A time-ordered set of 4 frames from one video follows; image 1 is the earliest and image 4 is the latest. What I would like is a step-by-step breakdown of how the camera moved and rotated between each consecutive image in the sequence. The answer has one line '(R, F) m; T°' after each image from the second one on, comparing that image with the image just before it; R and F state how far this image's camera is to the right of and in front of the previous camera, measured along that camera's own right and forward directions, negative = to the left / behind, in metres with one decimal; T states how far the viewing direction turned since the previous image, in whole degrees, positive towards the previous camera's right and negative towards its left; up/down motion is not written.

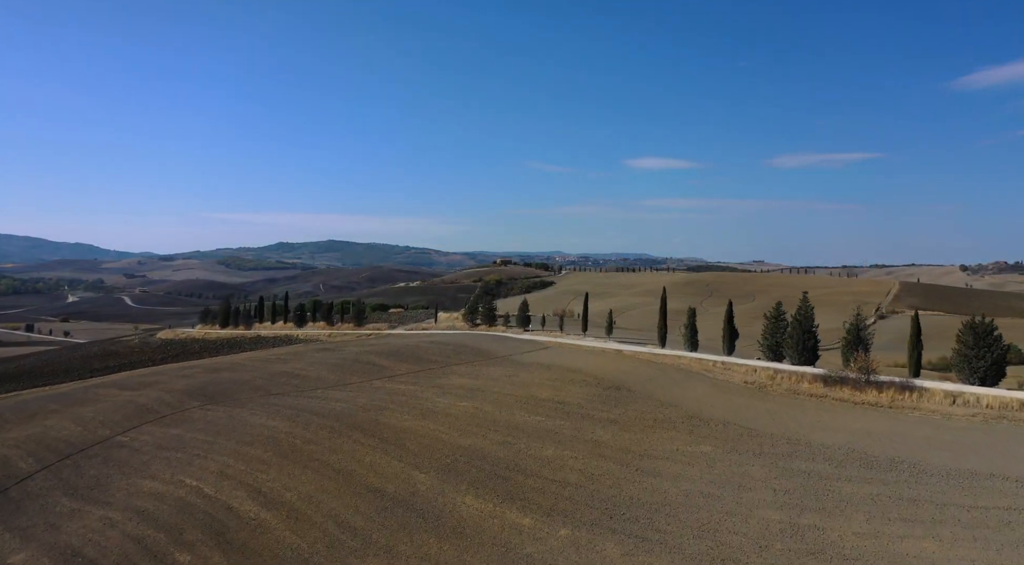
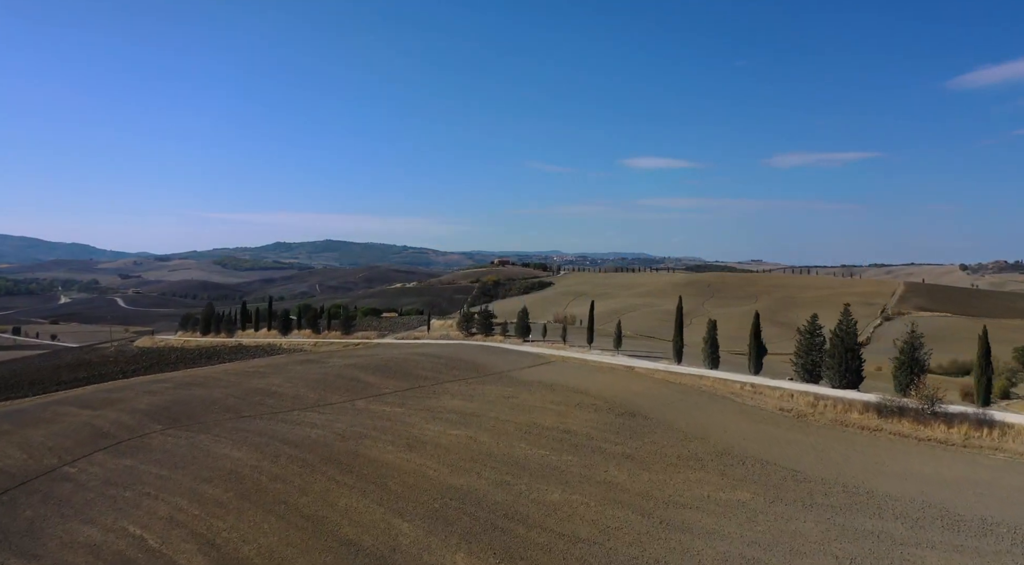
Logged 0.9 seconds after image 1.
(0.0, +4.0) m; 0°
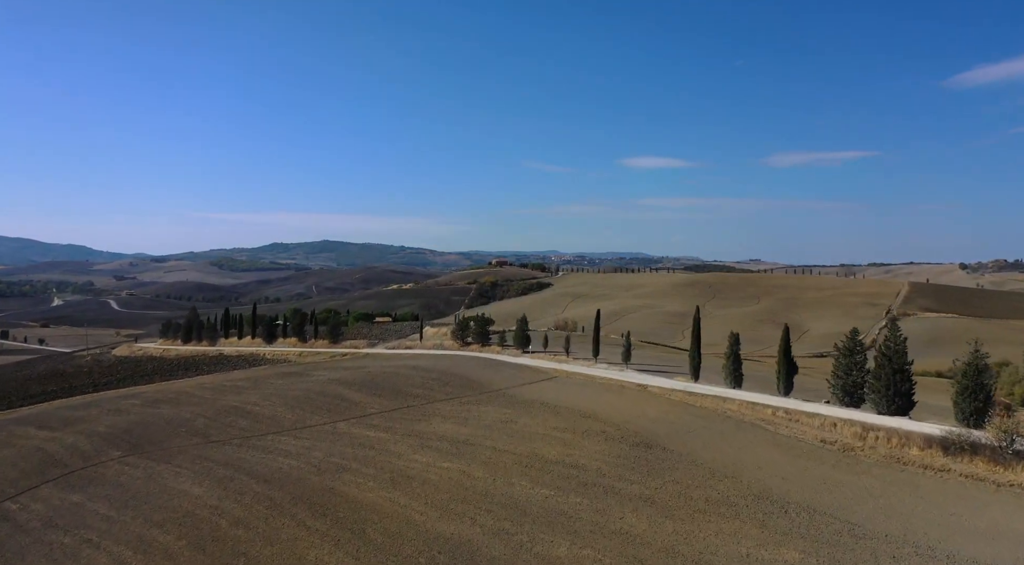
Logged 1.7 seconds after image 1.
(0.0, +3.5) m; 0°
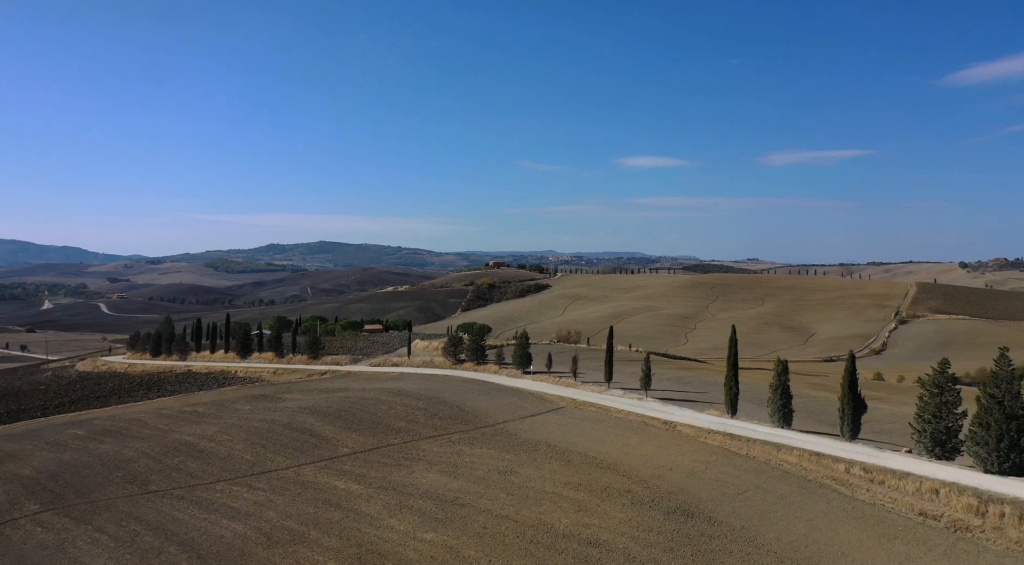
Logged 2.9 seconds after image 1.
(-0.1, +5.3) m; 0°
